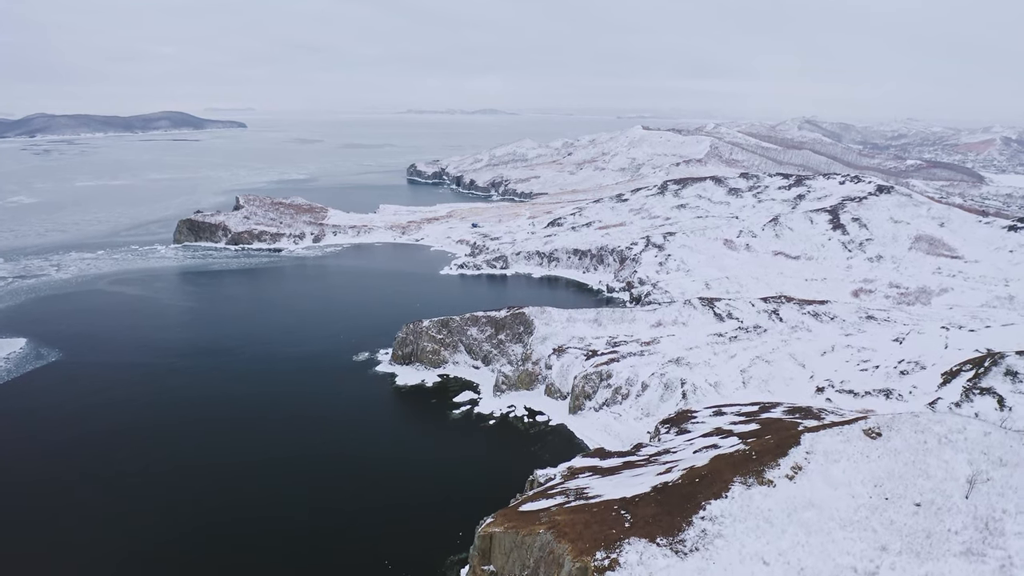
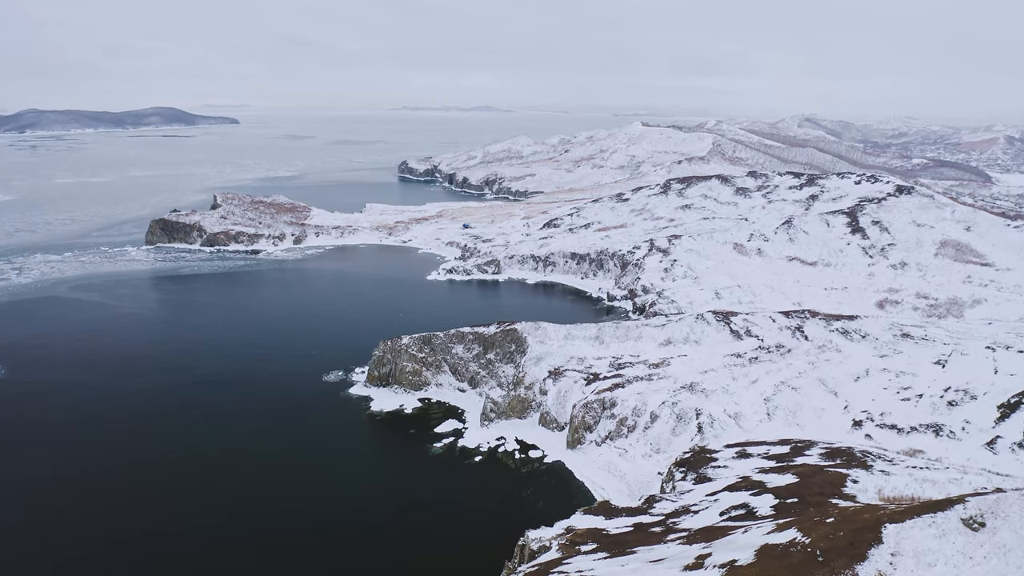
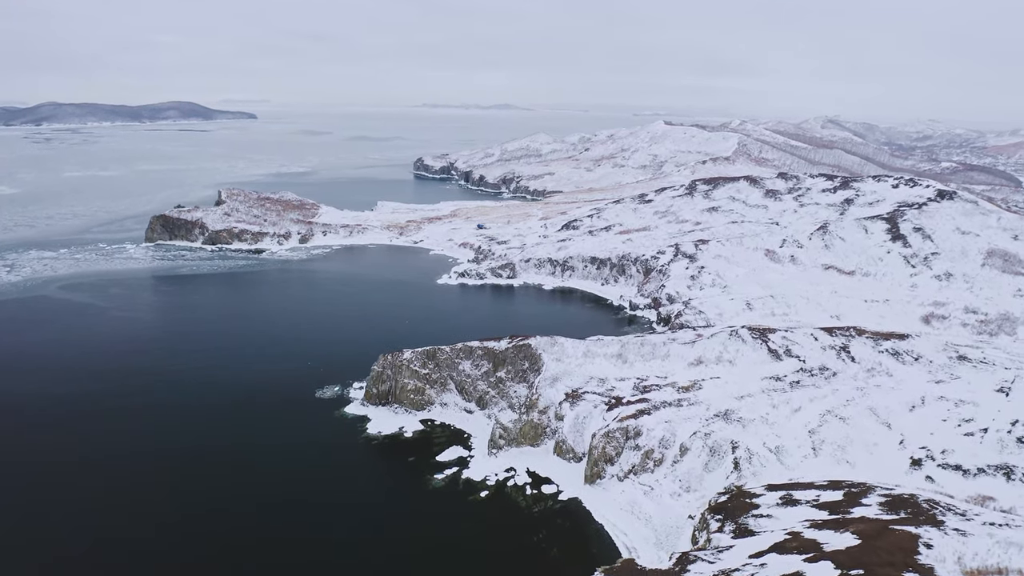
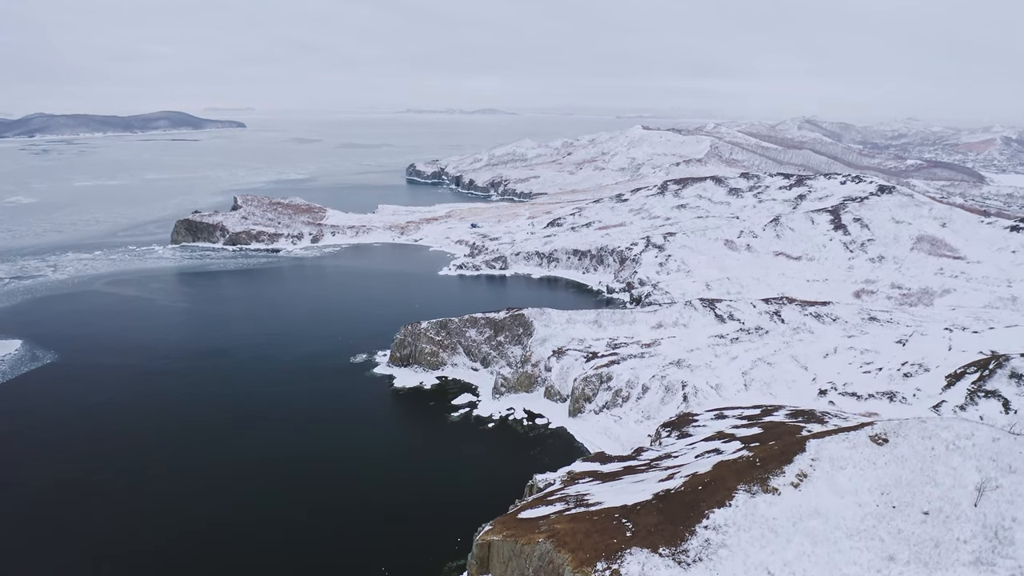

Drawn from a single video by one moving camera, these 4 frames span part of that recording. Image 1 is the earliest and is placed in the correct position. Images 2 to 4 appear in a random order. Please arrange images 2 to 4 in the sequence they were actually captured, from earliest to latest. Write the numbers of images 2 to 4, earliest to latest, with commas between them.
4, 2, 3
